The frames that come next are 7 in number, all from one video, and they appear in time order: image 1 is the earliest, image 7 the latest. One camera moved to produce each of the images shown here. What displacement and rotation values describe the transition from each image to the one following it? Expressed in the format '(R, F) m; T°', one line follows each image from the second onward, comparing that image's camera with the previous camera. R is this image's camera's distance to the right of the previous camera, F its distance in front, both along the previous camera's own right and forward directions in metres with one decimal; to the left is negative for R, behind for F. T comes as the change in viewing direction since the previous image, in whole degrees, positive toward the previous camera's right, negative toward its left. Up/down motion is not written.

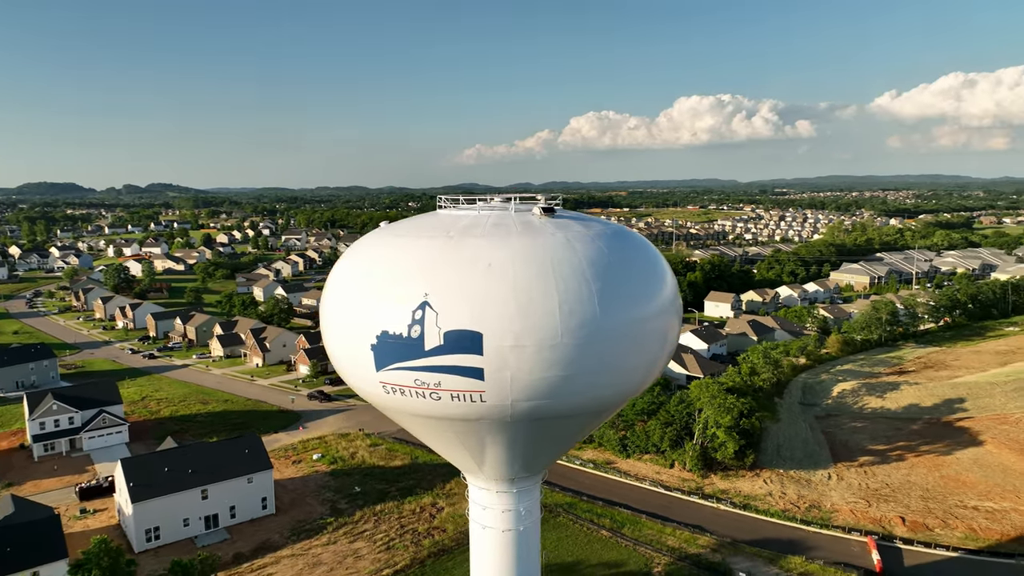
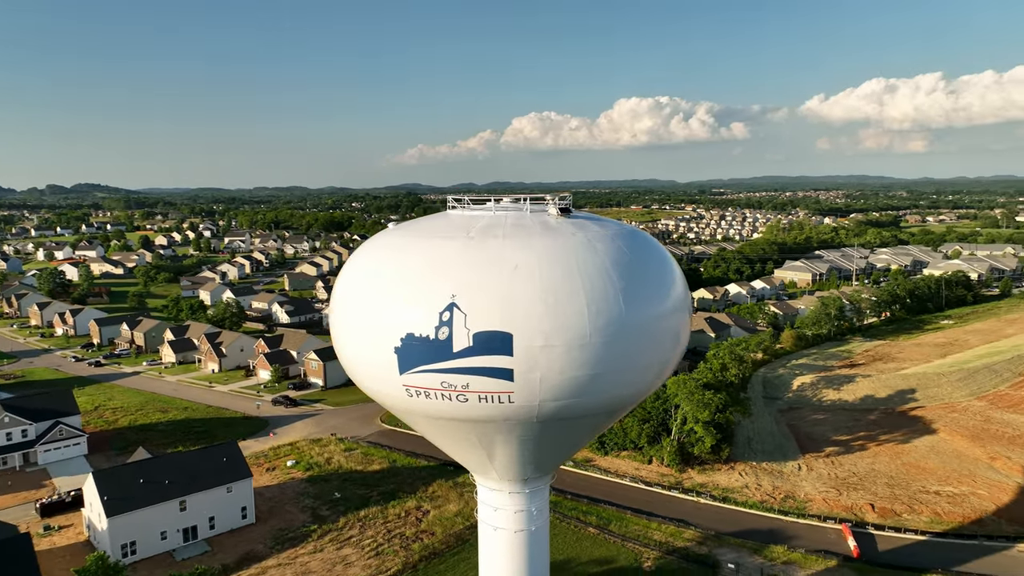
(-0.7, 0.0) m; +4°
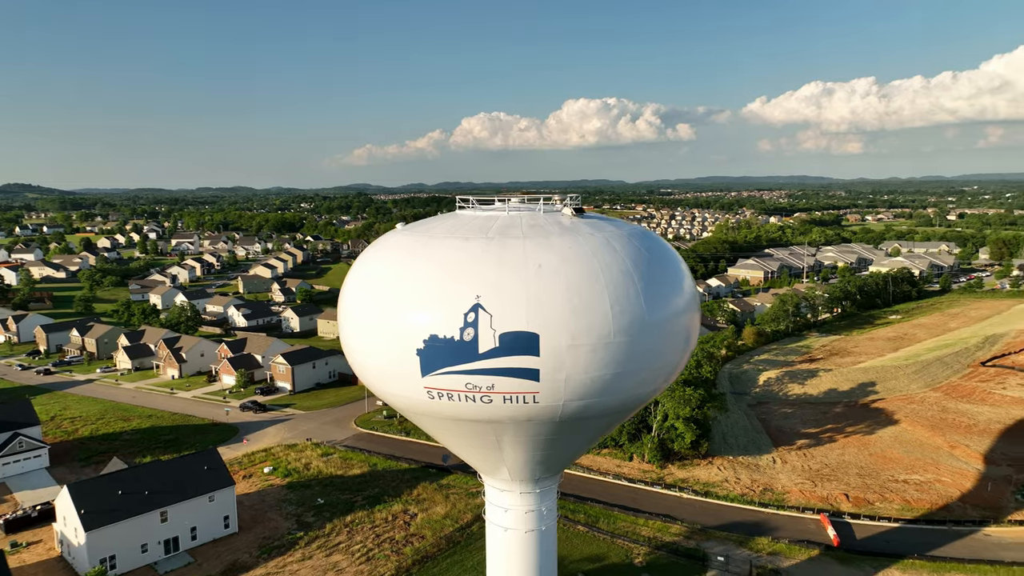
(-0.6, 0.0) m; +4°
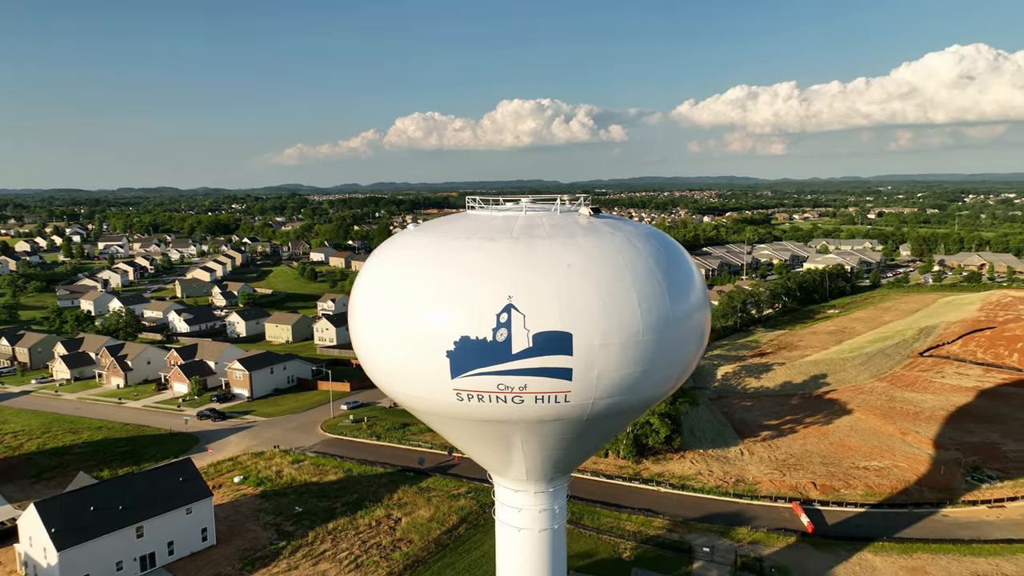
(-0.7, 0.0) m; +5°
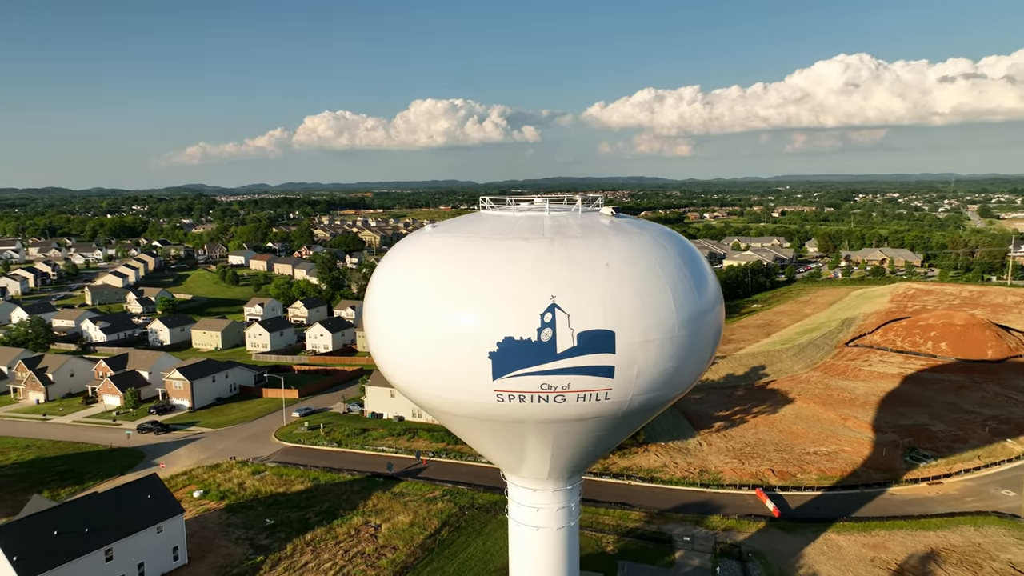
(-1.0, 0.0) m; +7°
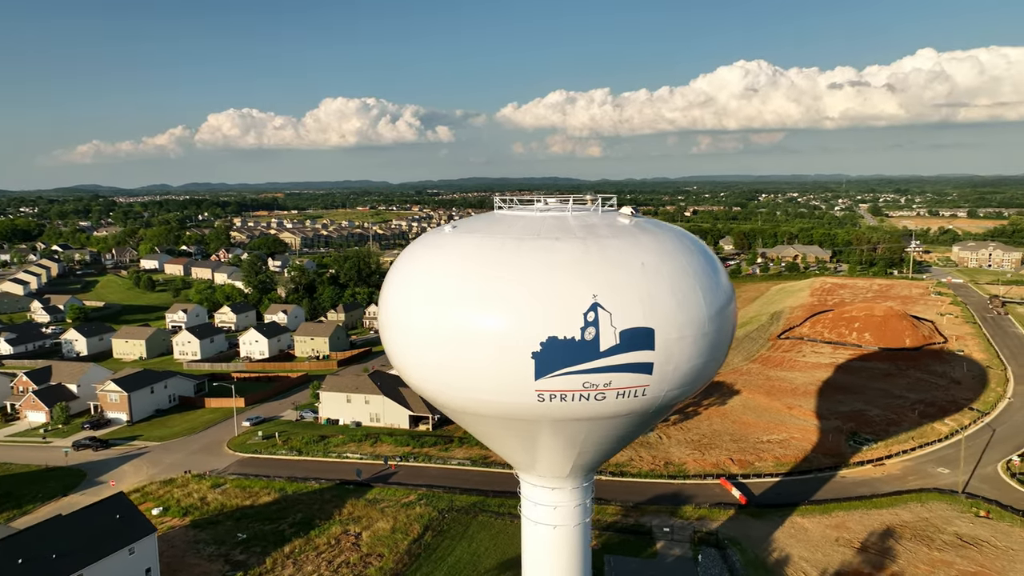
(-1.0, 0.0) m; +6°
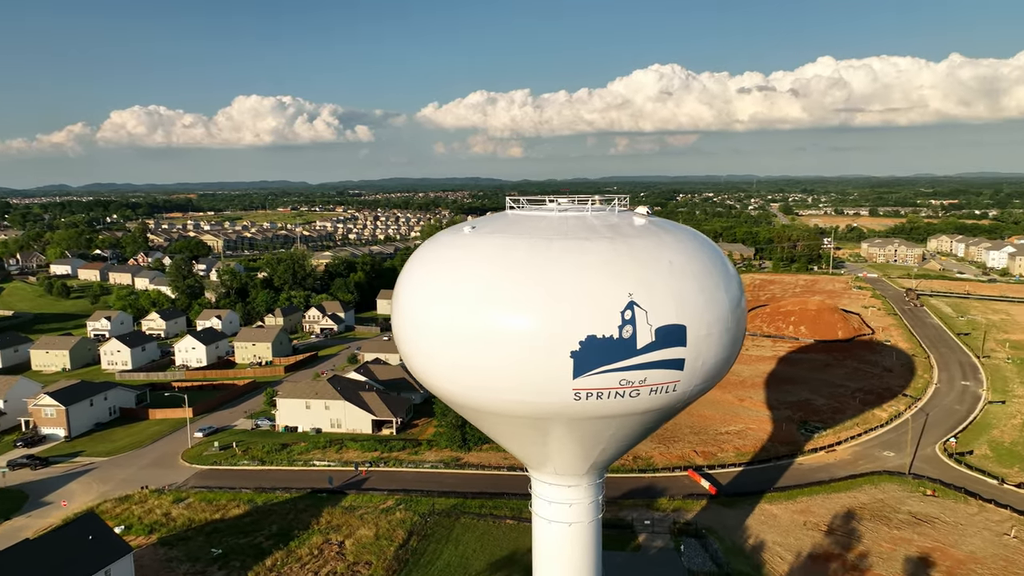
(-0.9, 0.0) m; +6°
